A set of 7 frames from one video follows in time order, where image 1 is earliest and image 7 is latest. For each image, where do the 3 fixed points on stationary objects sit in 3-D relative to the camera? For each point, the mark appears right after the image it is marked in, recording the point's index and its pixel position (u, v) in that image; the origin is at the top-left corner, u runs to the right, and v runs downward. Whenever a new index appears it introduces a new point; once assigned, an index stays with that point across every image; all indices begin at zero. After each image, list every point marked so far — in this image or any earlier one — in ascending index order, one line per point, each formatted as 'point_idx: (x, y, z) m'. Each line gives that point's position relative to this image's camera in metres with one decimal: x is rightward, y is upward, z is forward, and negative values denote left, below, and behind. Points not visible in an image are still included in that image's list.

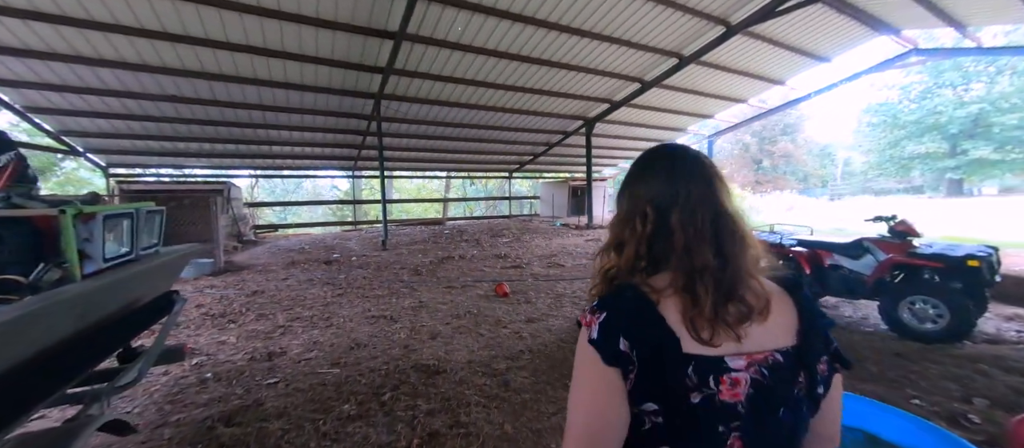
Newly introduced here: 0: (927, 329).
0: (+2.9, -0.7, +2.4) m
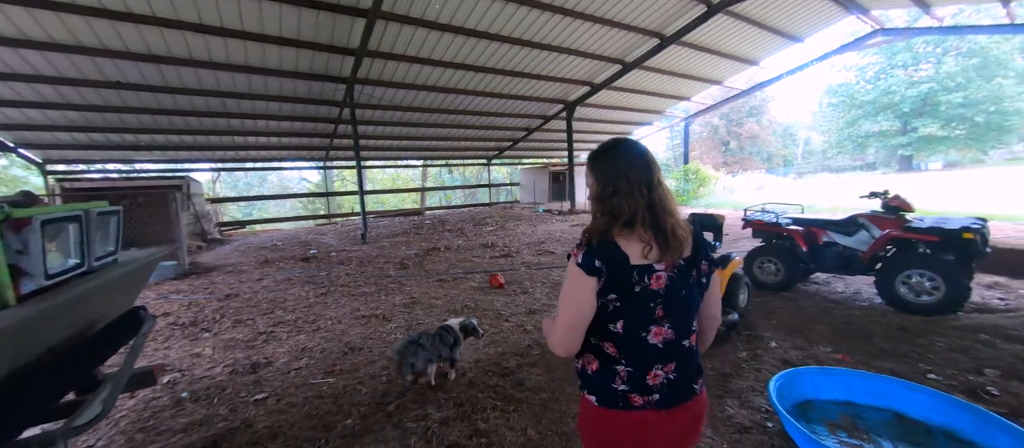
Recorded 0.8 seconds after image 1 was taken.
0: (+3.0, -0.6, +2.5) m
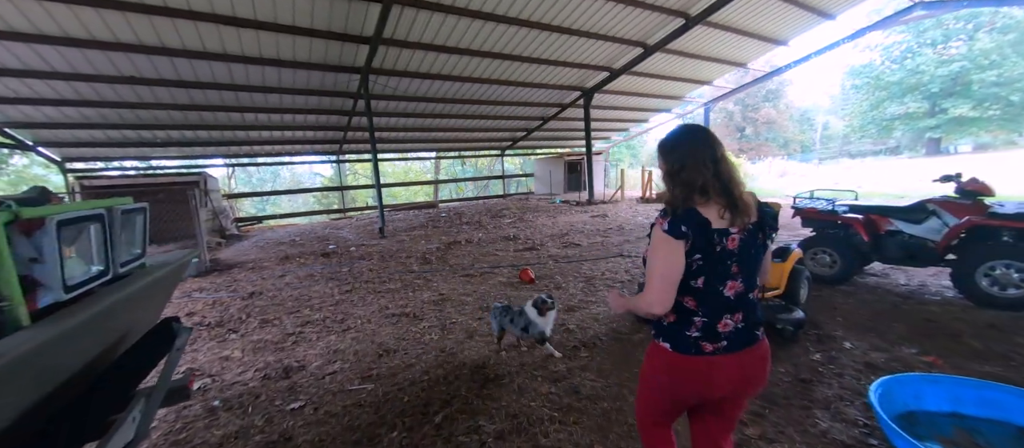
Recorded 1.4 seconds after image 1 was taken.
0: (+3.3, -0.5, +2.2) m
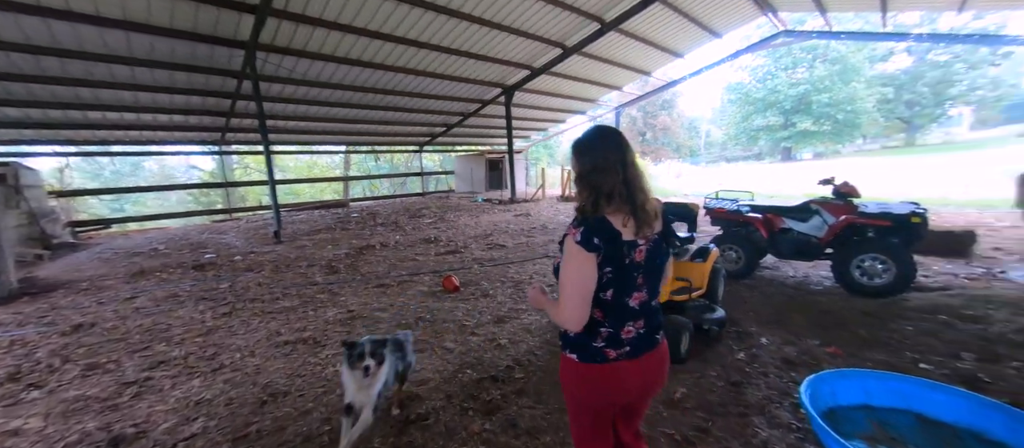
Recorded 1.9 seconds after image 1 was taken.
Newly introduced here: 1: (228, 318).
0: (+2.7, -0.5, +2.6) m
1: (-2.3, -0.8, +2.8) m
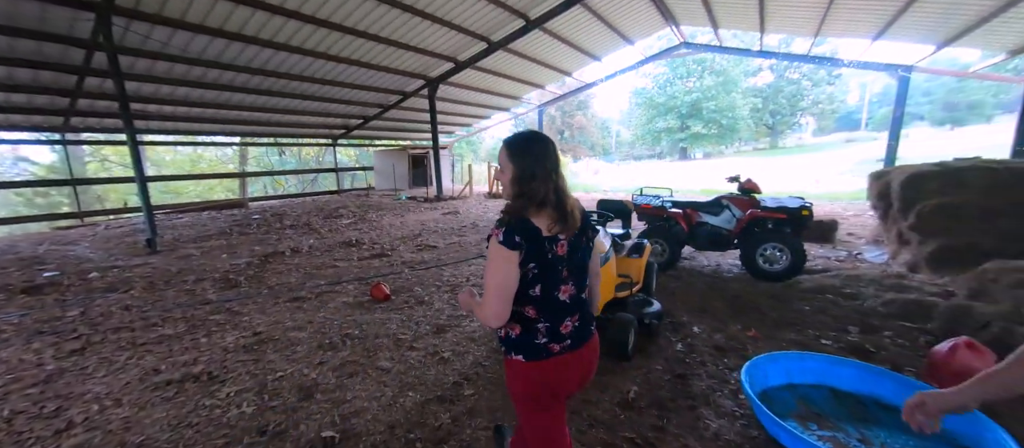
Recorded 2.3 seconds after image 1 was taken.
0: (+2.3, -0.4, +3.0) m
1: (-2.7, -0.8, +2.1) m
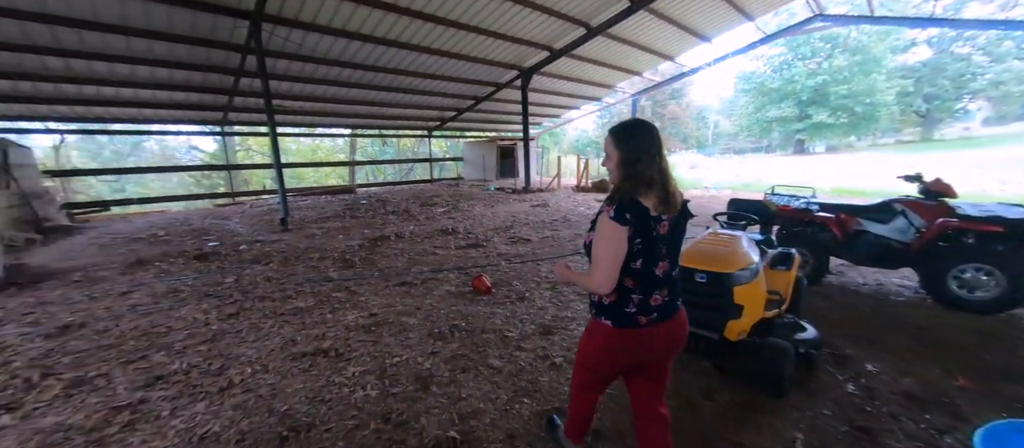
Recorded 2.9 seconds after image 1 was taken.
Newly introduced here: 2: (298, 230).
0: (+3.1, -0.5, +2.3) m
1: (-2.0, -0.7, +2.5) m
2: (-3.3, -0.1, +5.4) m
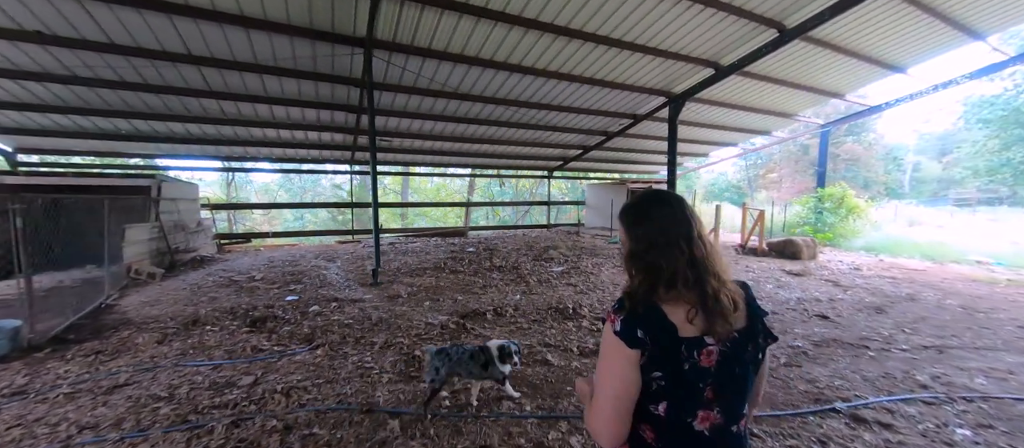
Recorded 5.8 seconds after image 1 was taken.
0: (+3.4, -1.1, -0.5) m
1: (-1.3, -1.1, +1.2) m
2: (-1.6, -0.8, +4.5) m
